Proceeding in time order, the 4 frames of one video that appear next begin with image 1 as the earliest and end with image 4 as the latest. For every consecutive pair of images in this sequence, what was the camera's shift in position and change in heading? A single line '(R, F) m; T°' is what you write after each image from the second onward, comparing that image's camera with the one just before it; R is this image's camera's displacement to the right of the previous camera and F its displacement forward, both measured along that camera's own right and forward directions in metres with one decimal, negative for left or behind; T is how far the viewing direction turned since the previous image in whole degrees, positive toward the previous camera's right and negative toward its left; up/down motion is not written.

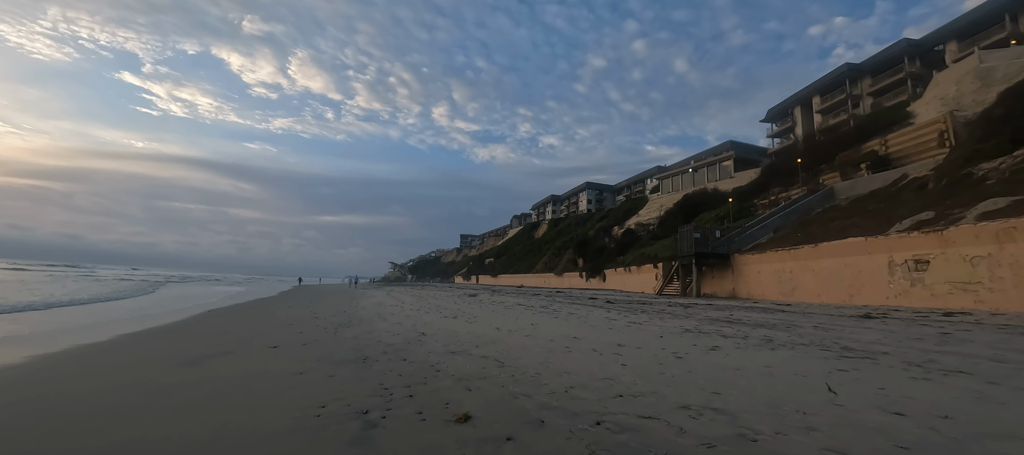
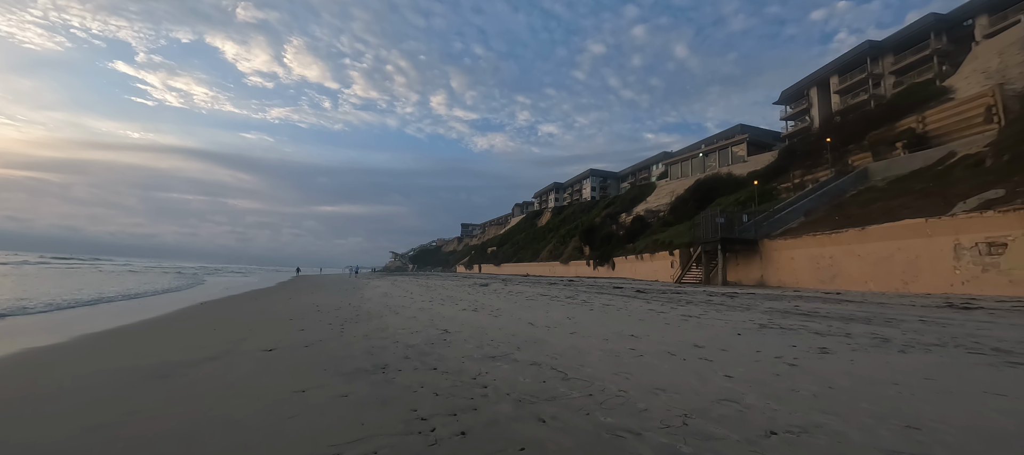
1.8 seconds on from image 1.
(-0.8, +1.5) m; 0°
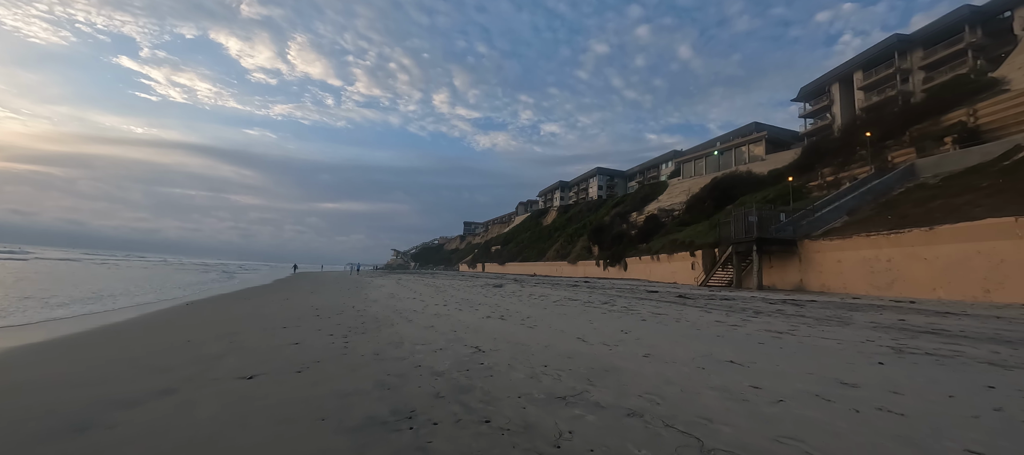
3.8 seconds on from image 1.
(-0.8, +1.7) m; 0°
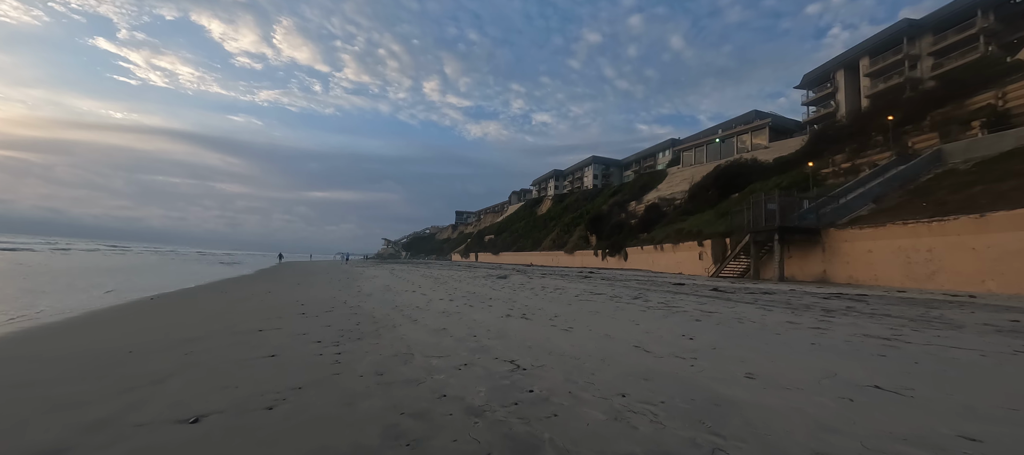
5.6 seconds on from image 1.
(-0.7, +1.6) m; +1°
